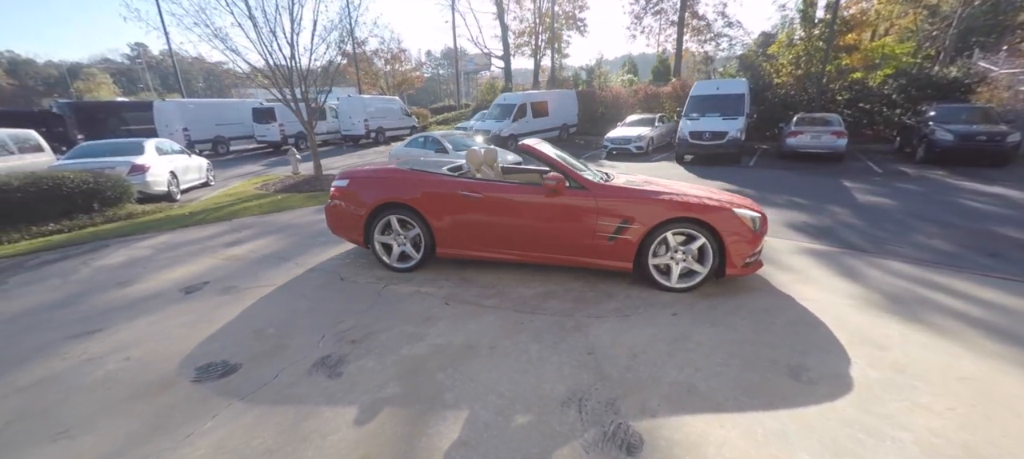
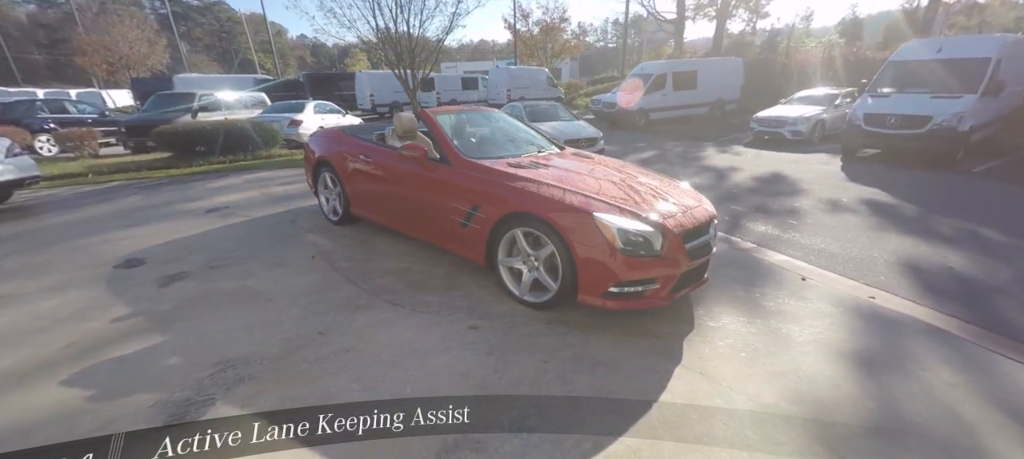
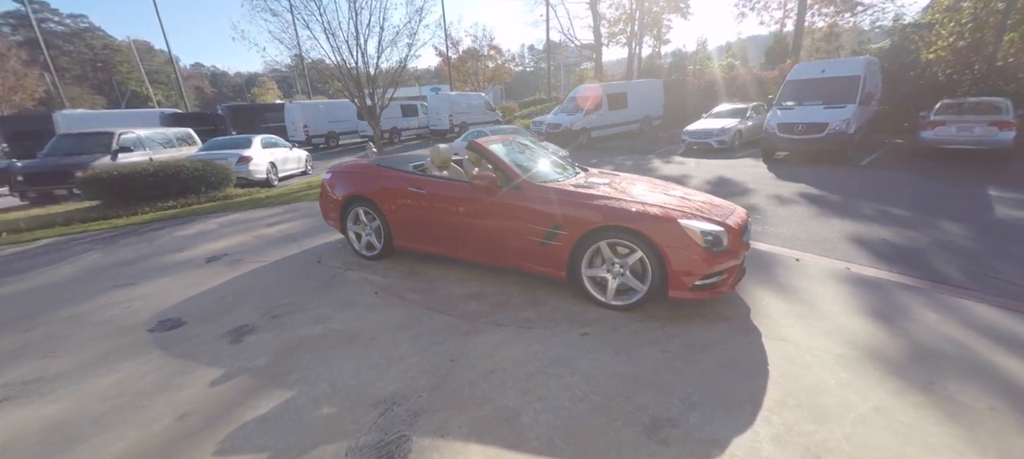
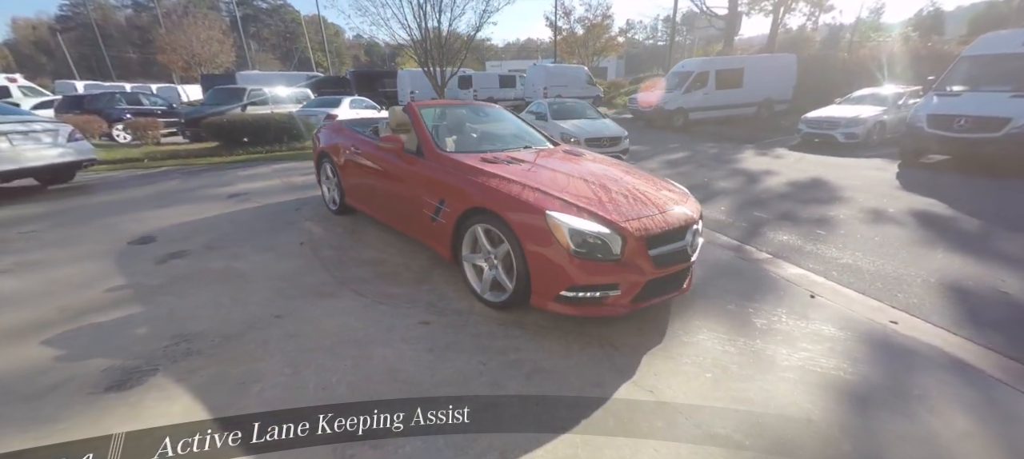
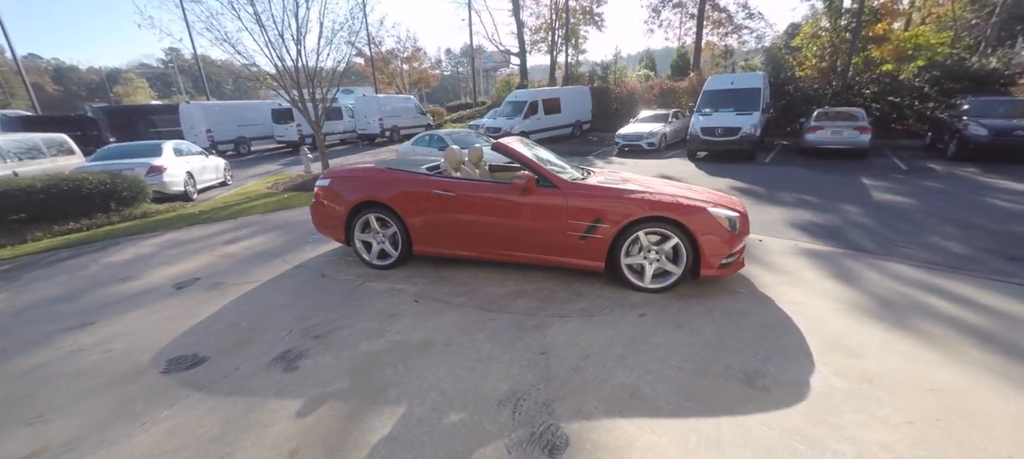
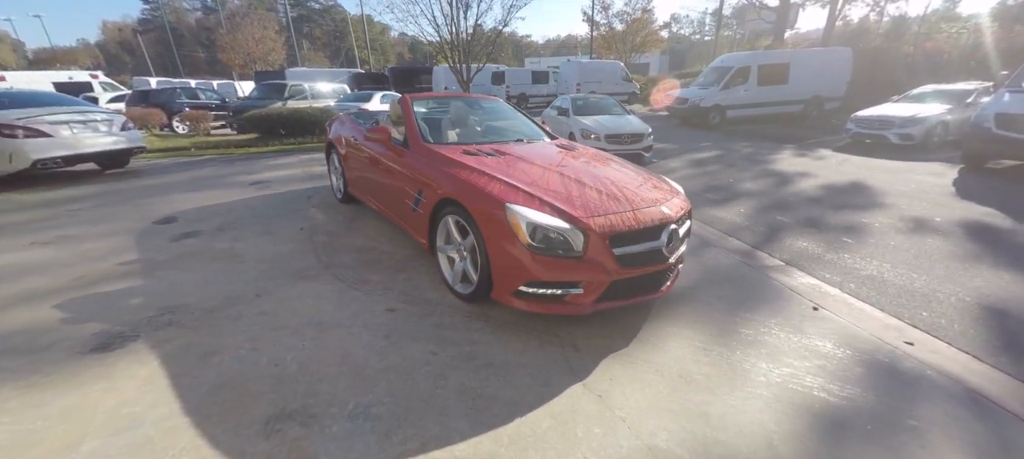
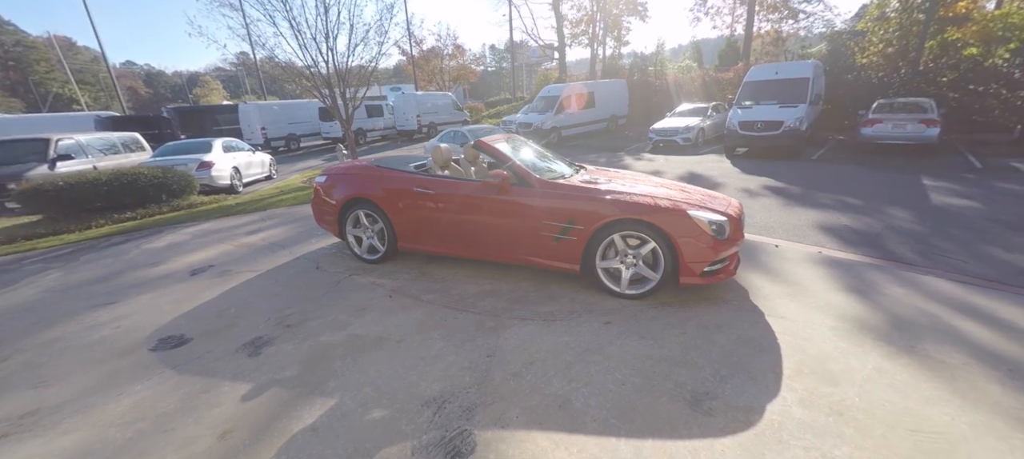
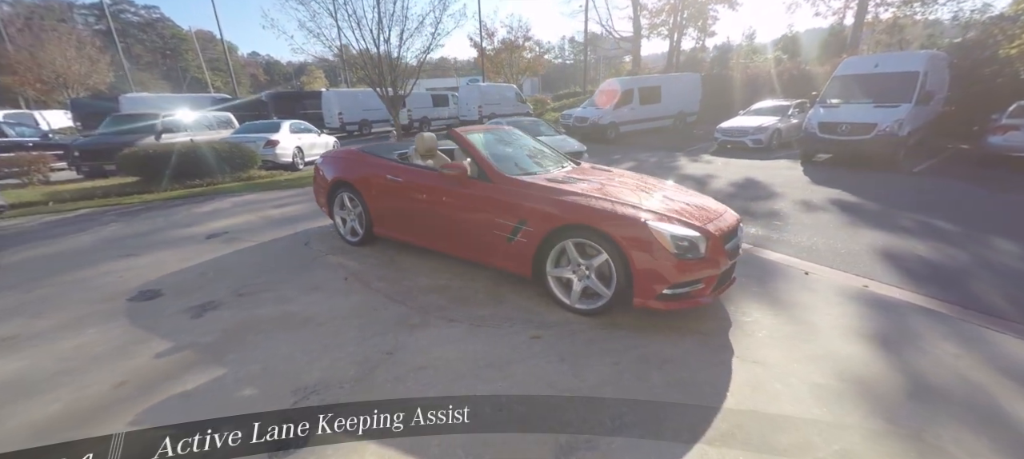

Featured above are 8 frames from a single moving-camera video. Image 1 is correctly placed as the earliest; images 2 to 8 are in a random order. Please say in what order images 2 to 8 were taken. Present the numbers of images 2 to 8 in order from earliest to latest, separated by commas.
5, 7, 3, 8, 2, 4, 6
